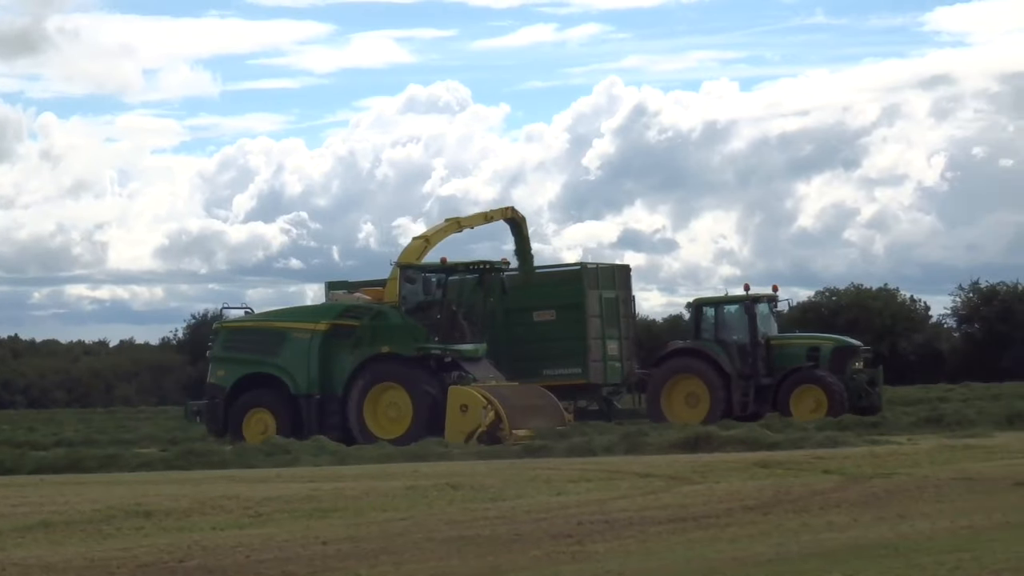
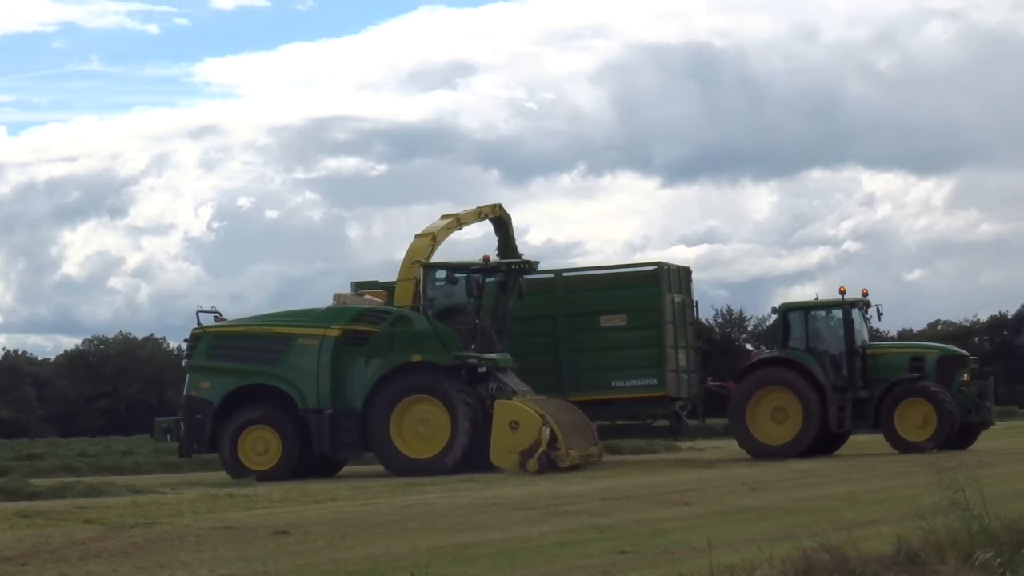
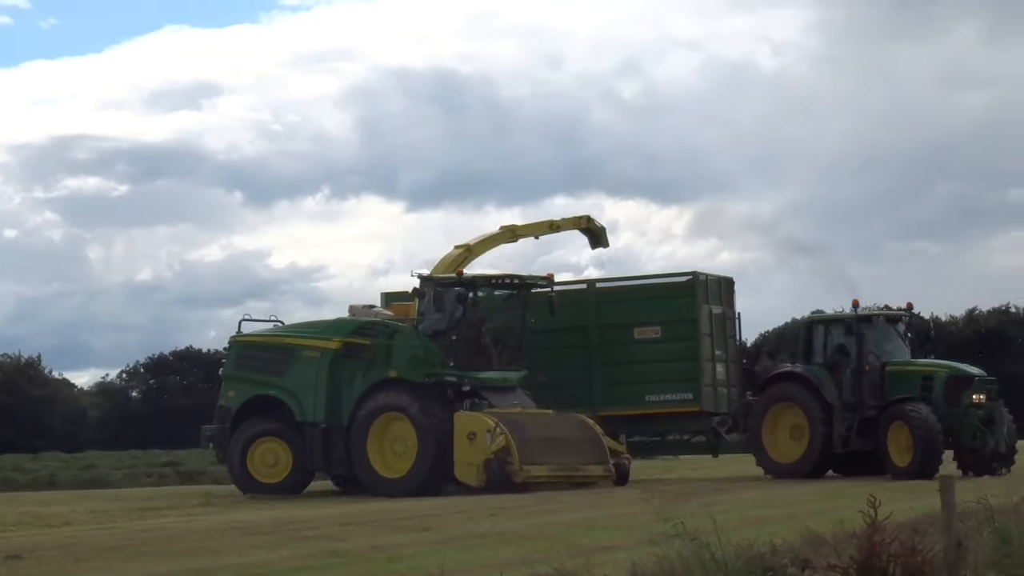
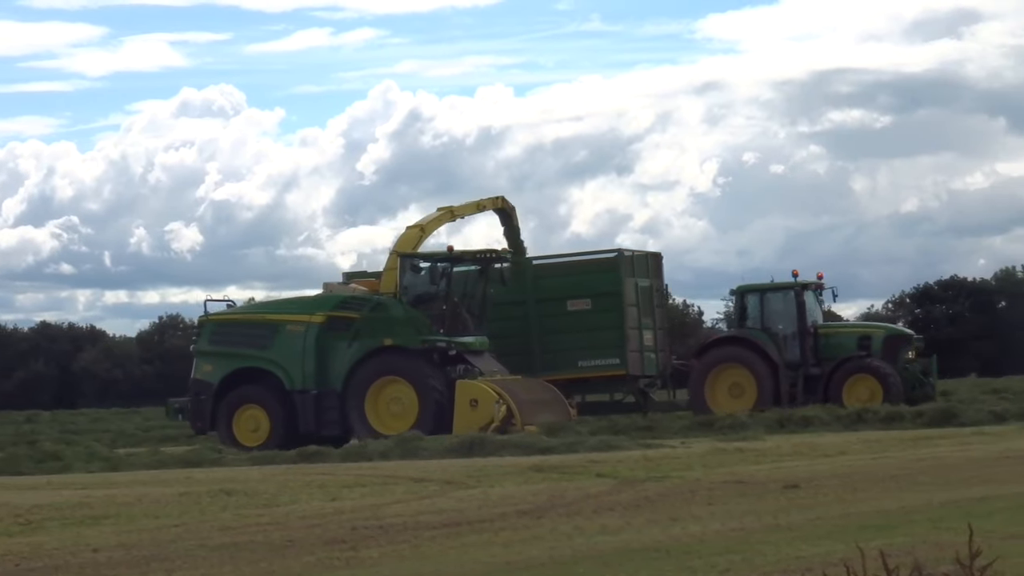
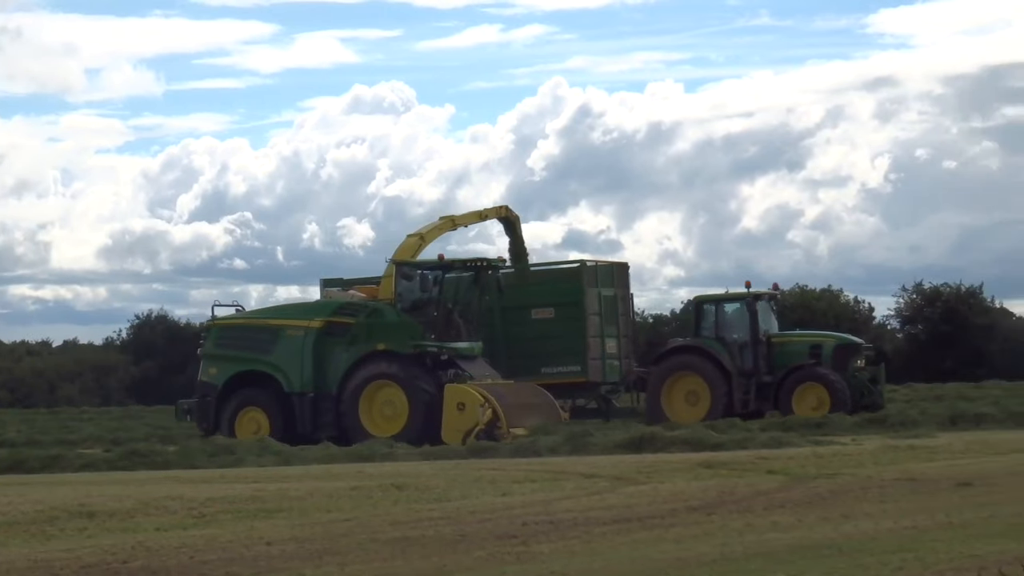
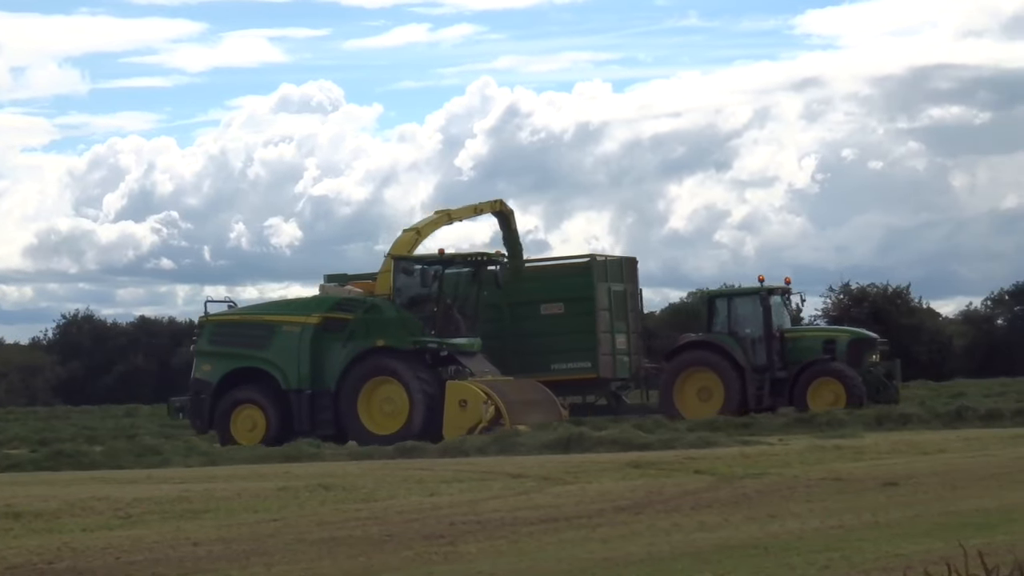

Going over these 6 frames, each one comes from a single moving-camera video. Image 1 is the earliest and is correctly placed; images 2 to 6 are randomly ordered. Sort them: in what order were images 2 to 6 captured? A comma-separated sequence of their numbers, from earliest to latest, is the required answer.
5, 6, 4, 2, 3
